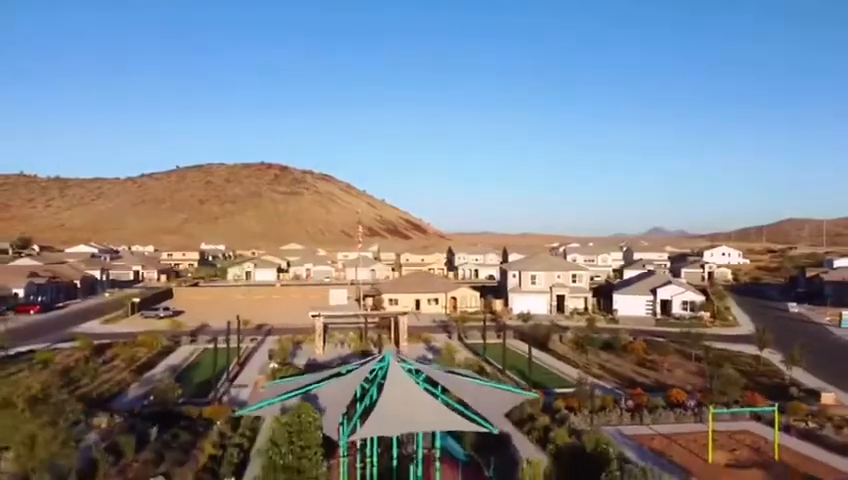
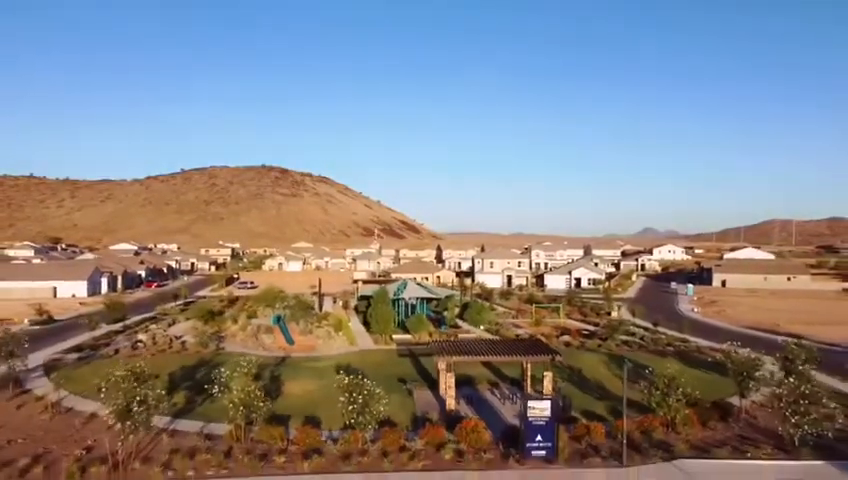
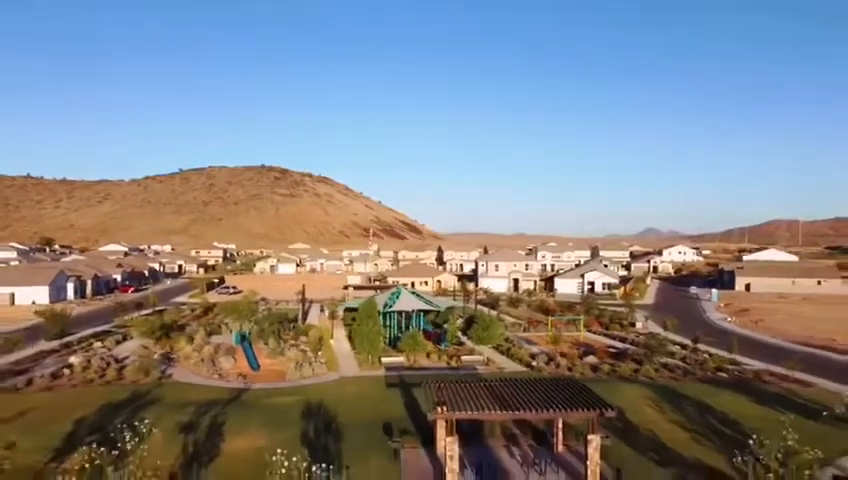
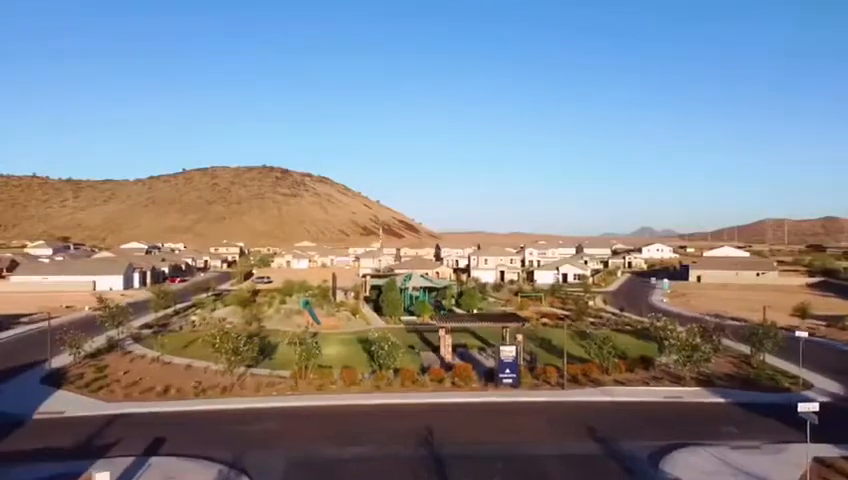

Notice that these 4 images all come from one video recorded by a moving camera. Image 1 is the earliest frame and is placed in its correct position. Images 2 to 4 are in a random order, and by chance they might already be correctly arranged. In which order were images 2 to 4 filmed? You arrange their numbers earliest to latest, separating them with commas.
3, 2, 4
